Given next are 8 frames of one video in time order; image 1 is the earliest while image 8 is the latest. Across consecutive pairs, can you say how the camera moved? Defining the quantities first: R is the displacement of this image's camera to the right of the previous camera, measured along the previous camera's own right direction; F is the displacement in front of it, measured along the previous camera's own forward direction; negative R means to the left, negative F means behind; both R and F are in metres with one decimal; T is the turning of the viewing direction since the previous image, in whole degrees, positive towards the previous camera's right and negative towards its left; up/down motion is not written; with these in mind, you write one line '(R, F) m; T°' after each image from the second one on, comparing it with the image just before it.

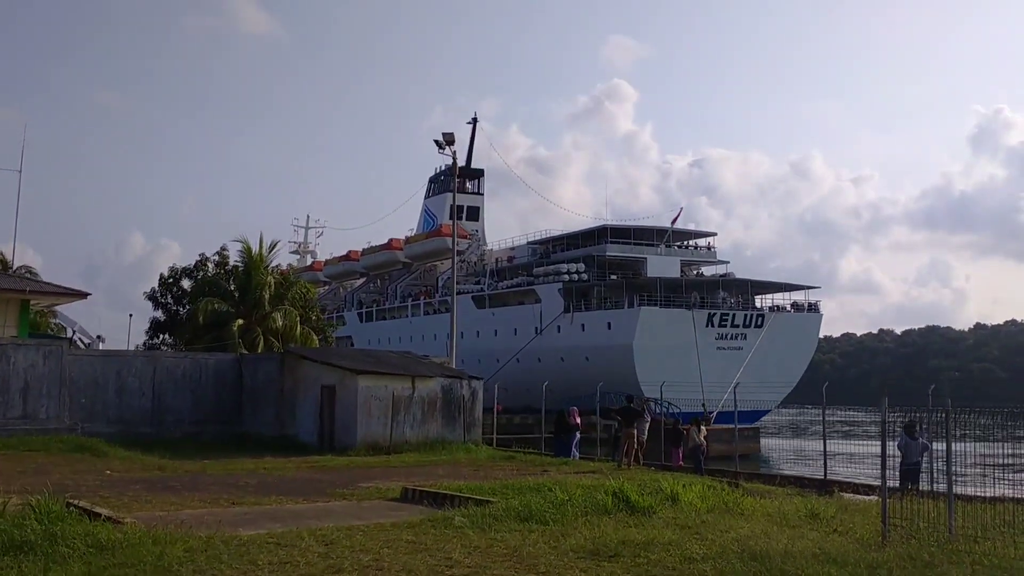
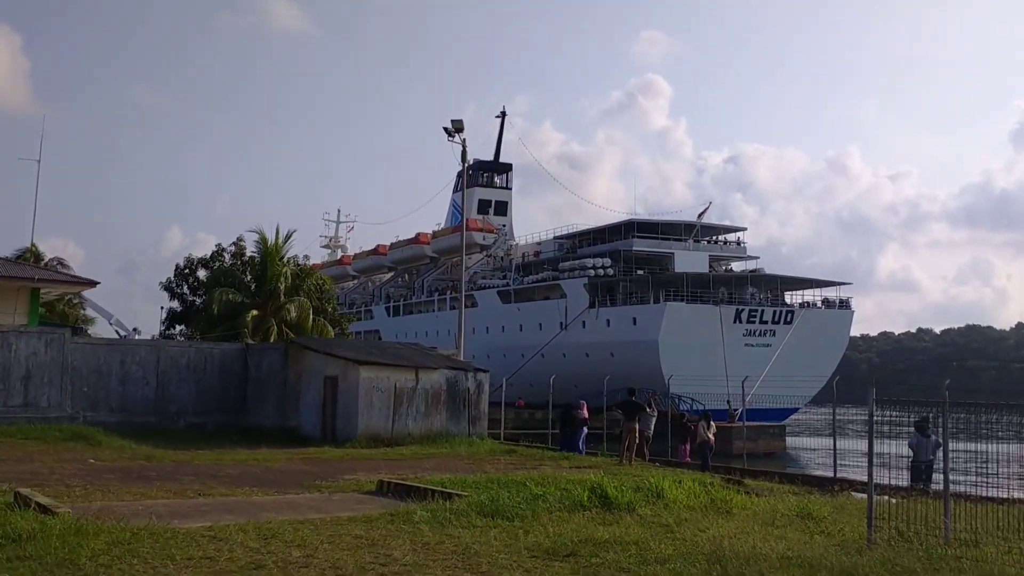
(+0.6, +0.5) m; -2°
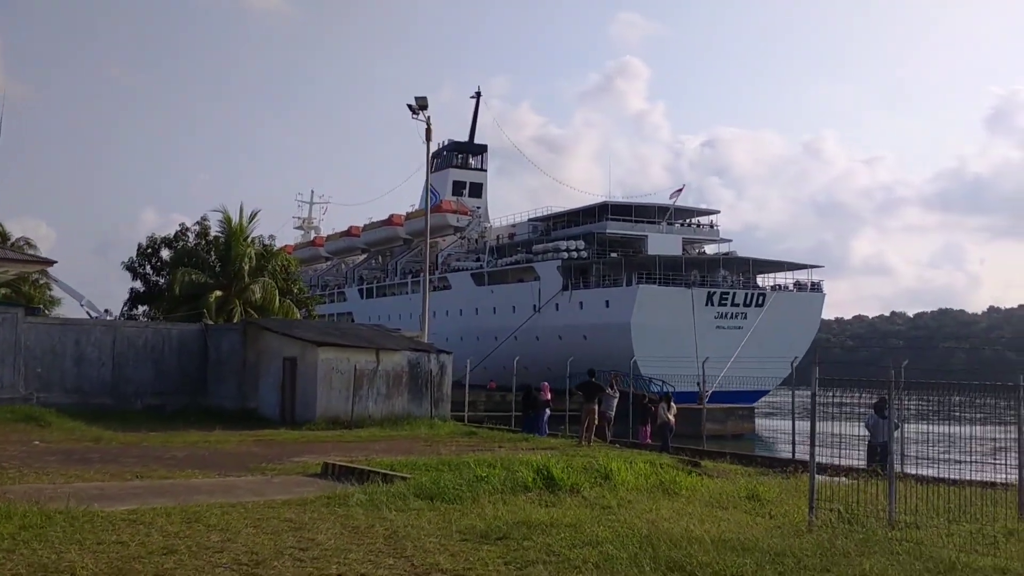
(+0.3, +0.2) m; +1°
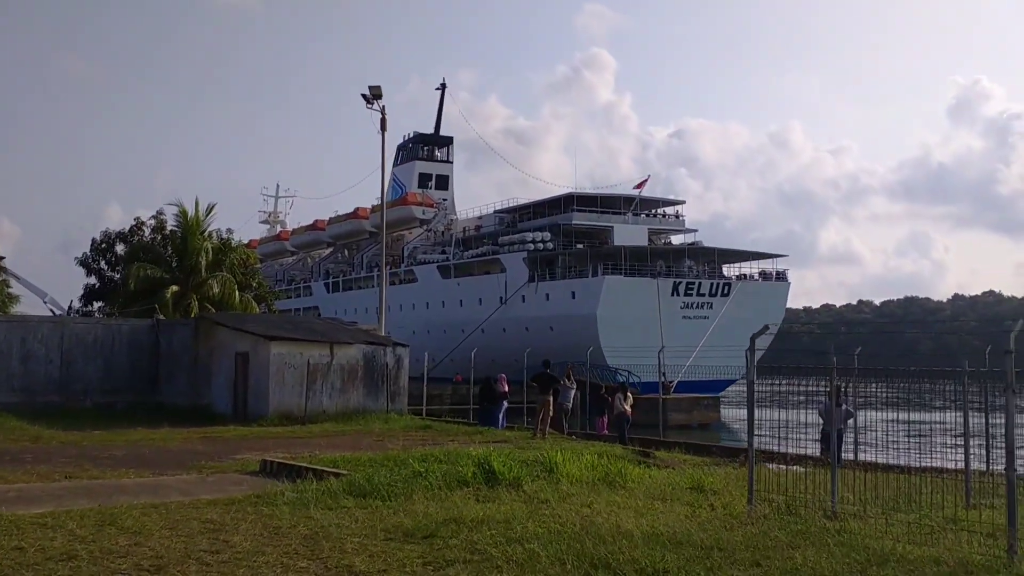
(+0.3, +0.2) m; +2°
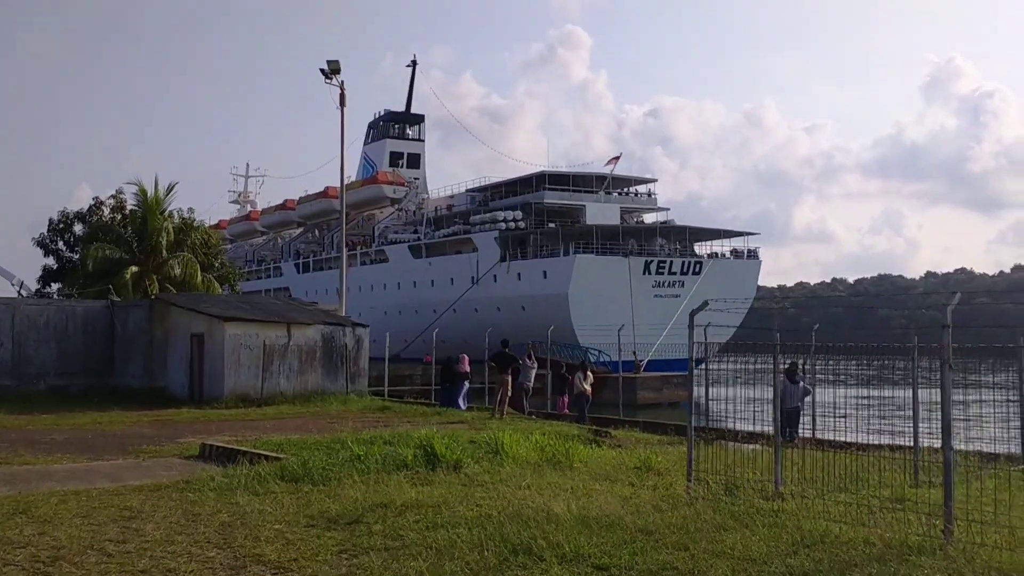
(+0.3, +0.2) m; +1°
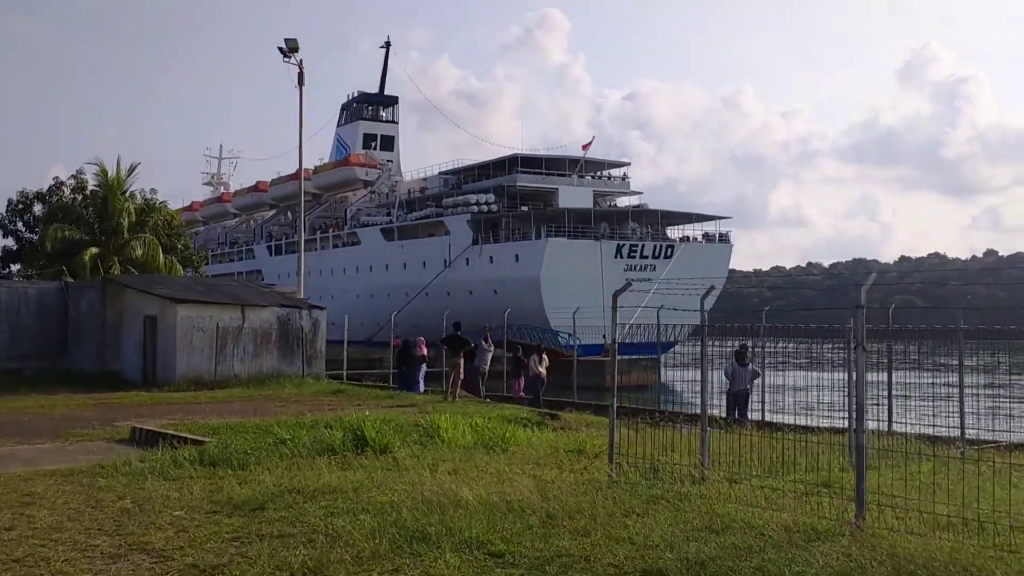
(+0.4, +0.2) m; +1°
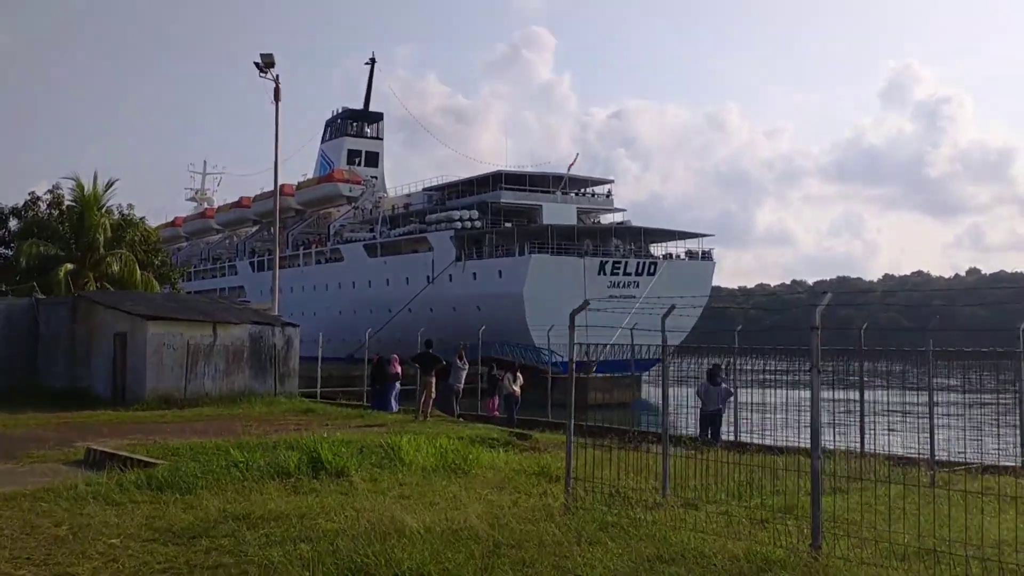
(+0.2, +0.2) m; +1°
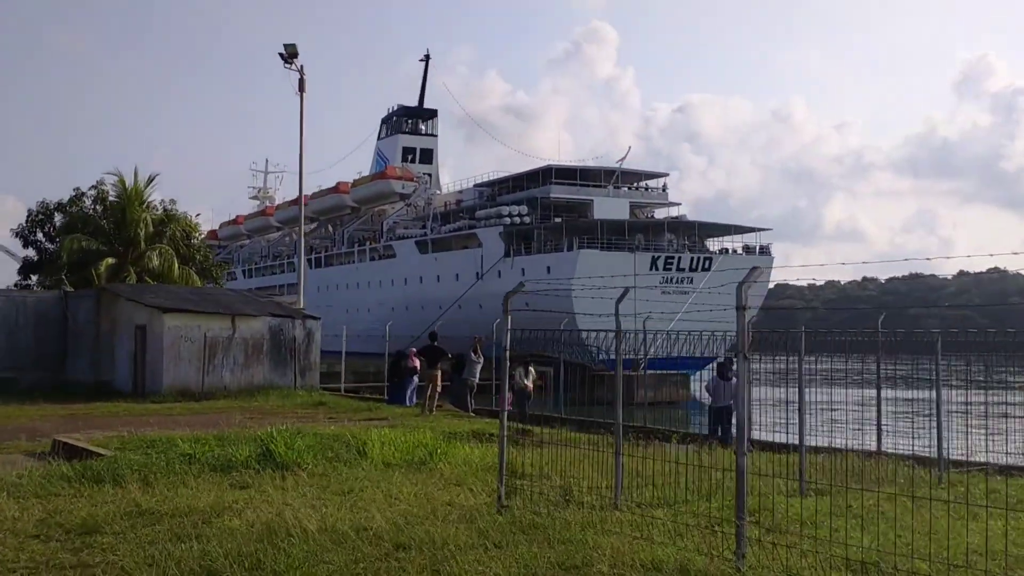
(+0.8, +0.5) m; -4°
